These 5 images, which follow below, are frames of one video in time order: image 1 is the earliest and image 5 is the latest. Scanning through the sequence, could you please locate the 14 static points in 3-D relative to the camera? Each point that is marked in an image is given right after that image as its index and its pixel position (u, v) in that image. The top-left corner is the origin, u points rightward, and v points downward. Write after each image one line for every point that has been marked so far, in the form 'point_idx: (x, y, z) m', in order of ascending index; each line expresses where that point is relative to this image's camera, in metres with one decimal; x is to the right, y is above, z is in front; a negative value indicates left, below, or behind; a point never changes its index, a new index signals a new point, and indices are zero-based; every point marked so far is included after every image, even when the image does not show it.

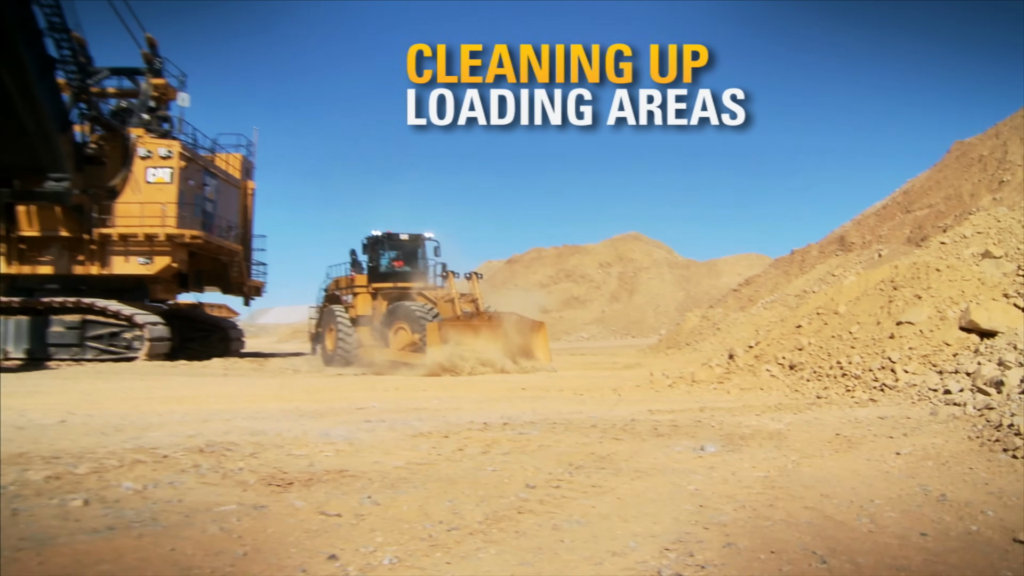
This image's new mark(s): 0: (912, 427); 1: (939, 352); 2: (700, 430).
0: (+3.6, -1.3, +7.2) m
1: (+5.0, -0.8, +9.3) m
2: (+1.7, -1.3, +7.4) m
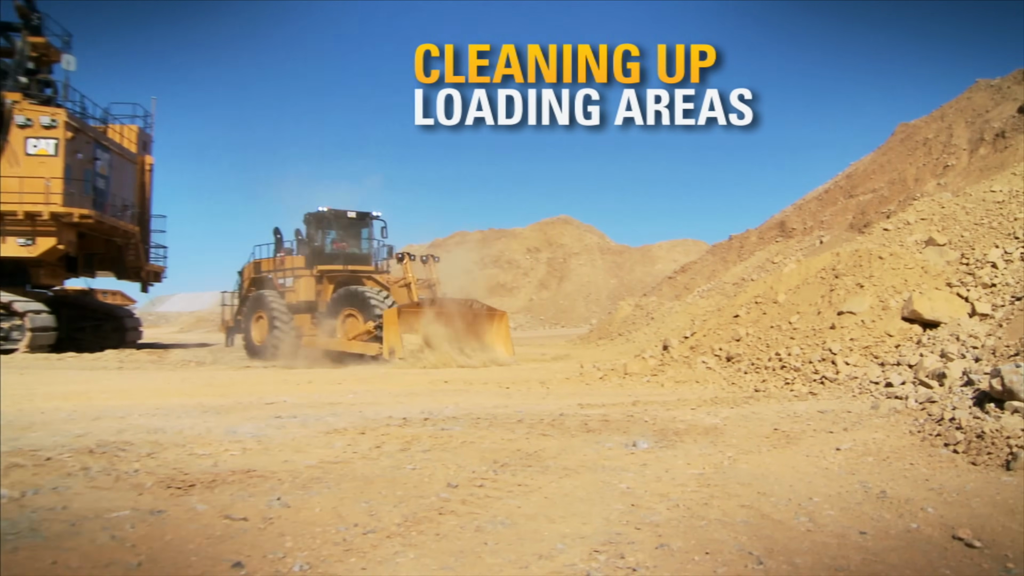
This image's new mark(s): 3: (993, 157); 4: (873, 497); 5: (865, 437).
0: (+3.0, -1.2, +6.9) m
1: (+4.3, -0.7, +9.1) m
2: (+1.1, -1.2, +7.1) m
3: (+9.7, +2.8, +15.9) m
4: (+2.5, -1.5, +5.5) m
5: (+2.9, -1.2, +6.5) m
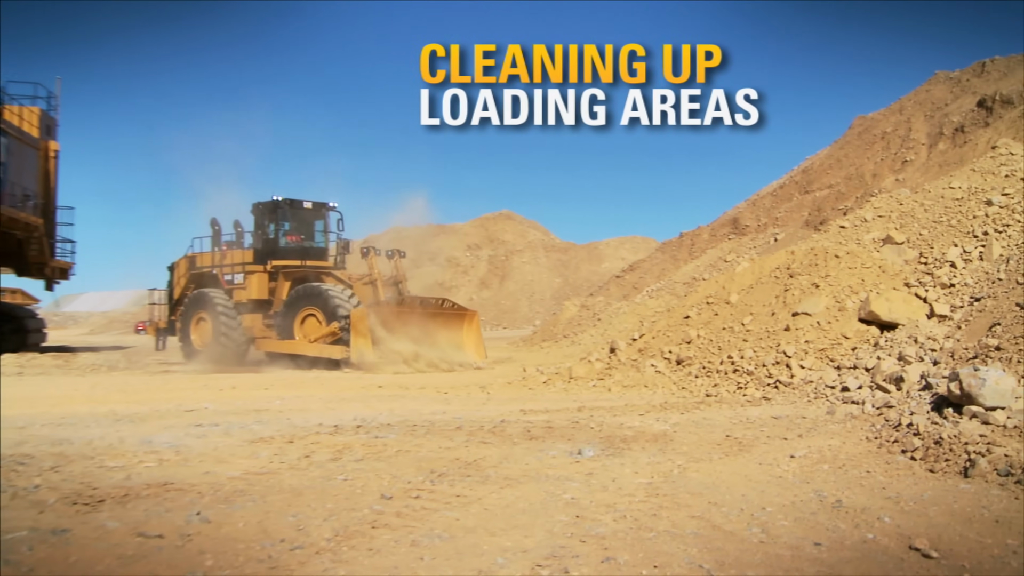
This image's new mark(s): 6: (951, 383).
0: (+2.5, -1.2, +6.7) m
1: (+3.8, -0.7, +8.9) m
2: (+0.6, -1.2, +6.8) m
3: (+9.0, +2.7, +15.9) m
4: (+2.1, -1.5, +5.3) m
5: (+2.4, -1.2, +6.2) m
6: (+3.5, -0.8, +6.2) m
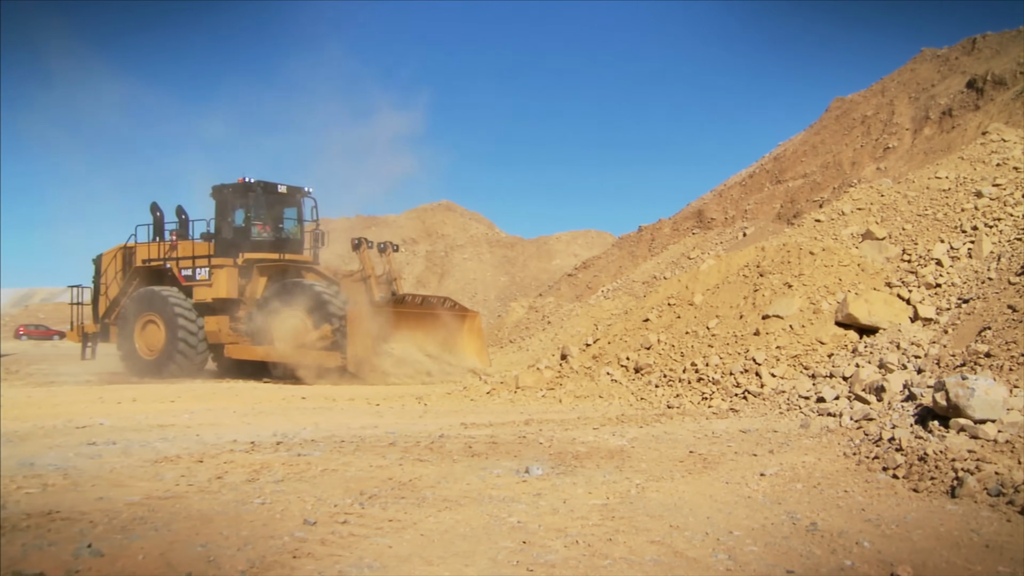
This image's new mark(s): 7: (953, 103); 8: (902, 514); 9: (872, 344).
0: (+2.1, -1.2, +6.2) m
1: (+3.3, -0.7, +8.4) m
2: (+0.2, -1.2, +6.2) m
3: (+8.4, +2.7, +15.5) m
4: (+1.7, -1.5, +4.7) m
5: (+2.1, -1.2, +5.7) m
6: (+3.1, -0.8, +5.7) m
7: (+9.0, +3.5, +16.1) m
8: (+2.4, -1.4, +4.8) m
9: (+3.7, -0.5, +8.1) m
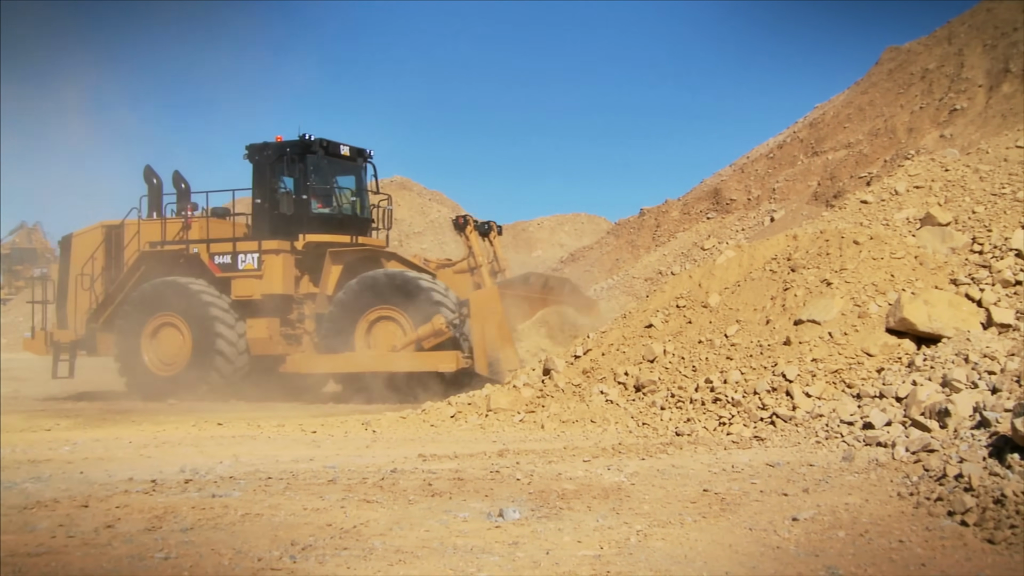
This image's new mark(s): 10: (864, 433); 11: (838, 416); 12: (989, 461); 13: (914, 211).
0: (+2.0, -1.2, +5.2) m
1: (+3.2, -0.6, +7.4) m
2: (+0.1, -1.2, +5.2) m
3: (+8.4, +2.8, +14.4) m
4: (+1.6, -1.5, +3.7) m
5: (+1.9, -1.2, +4.7) m
6: (+2.9, -0.7, +4.7) m
7: (+9.0, +3.5, +15.0) m
8: (+2.2, -1.4, +3.8) m
9: (+3.6, -0.5, +7.1) m
10: (+2.7, -1.0, +6.0) m
11: (+2.7, -0.9, +6.5) m
12: (+2.8, -1.0, +4.7) m
13: (+5.0, +0.8, +10.2) m
